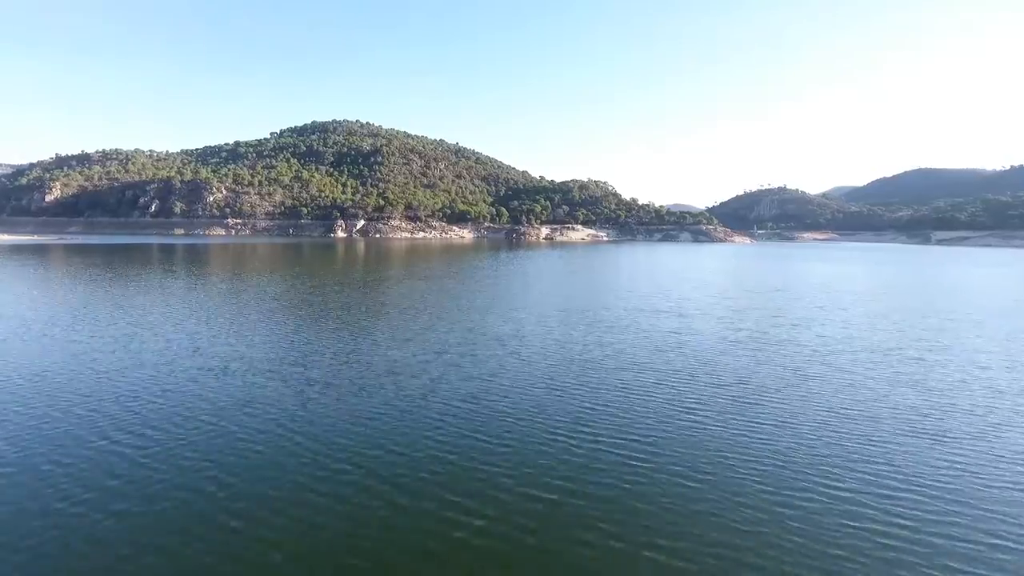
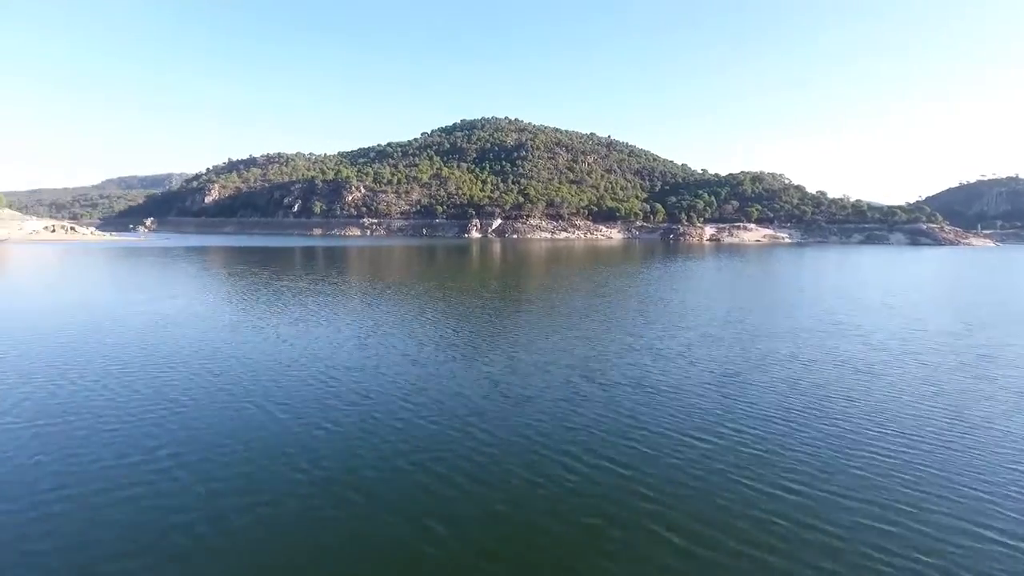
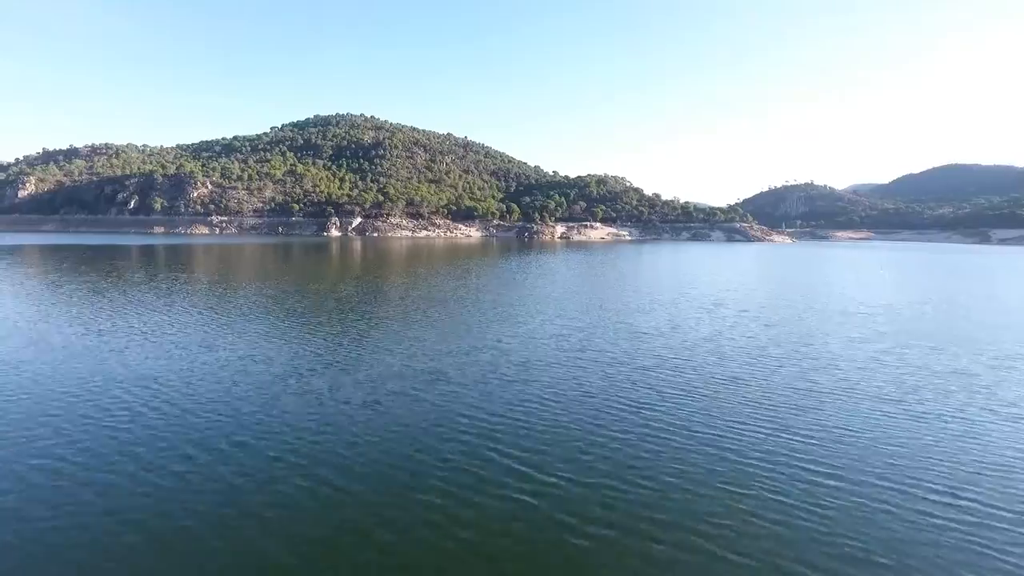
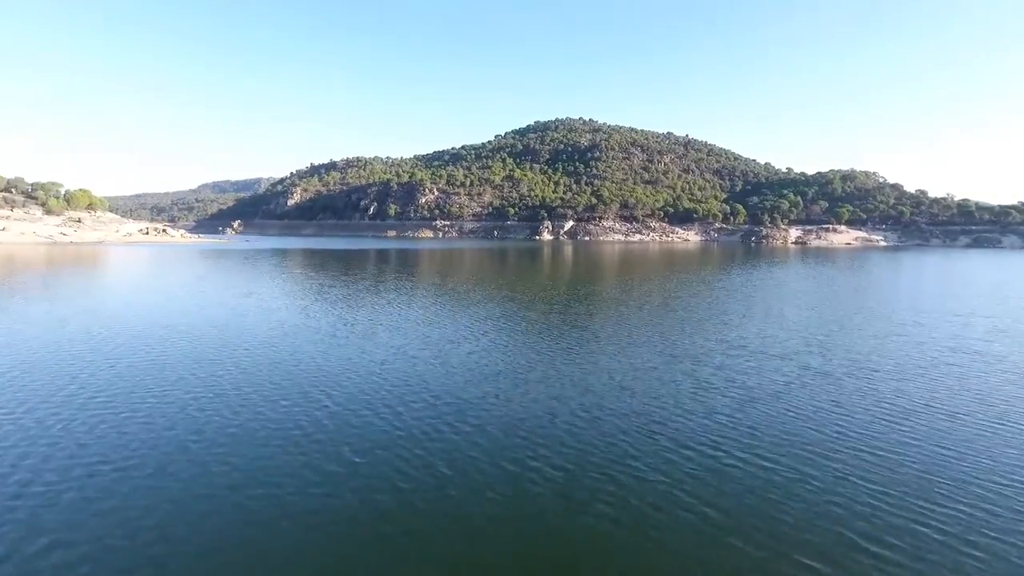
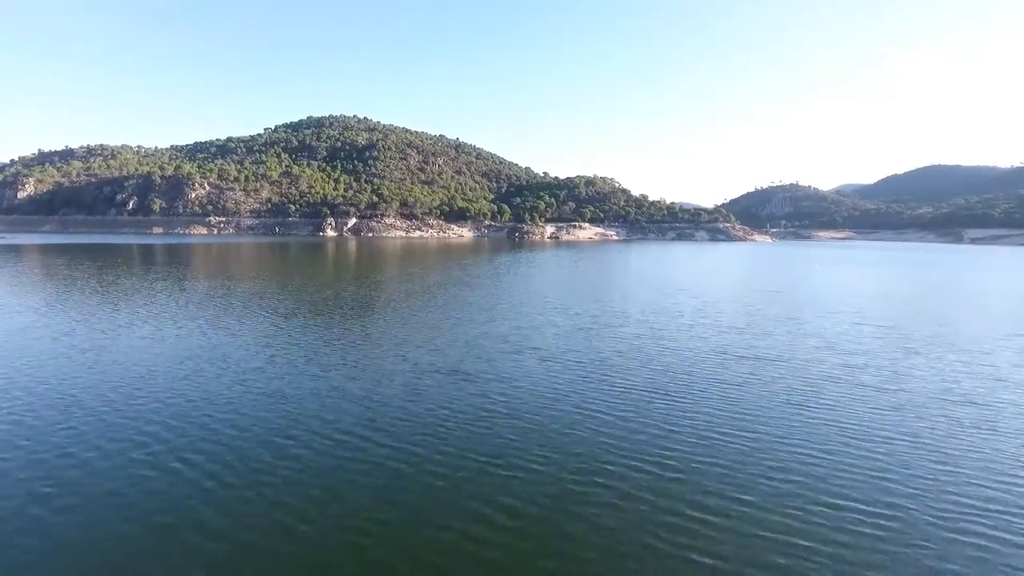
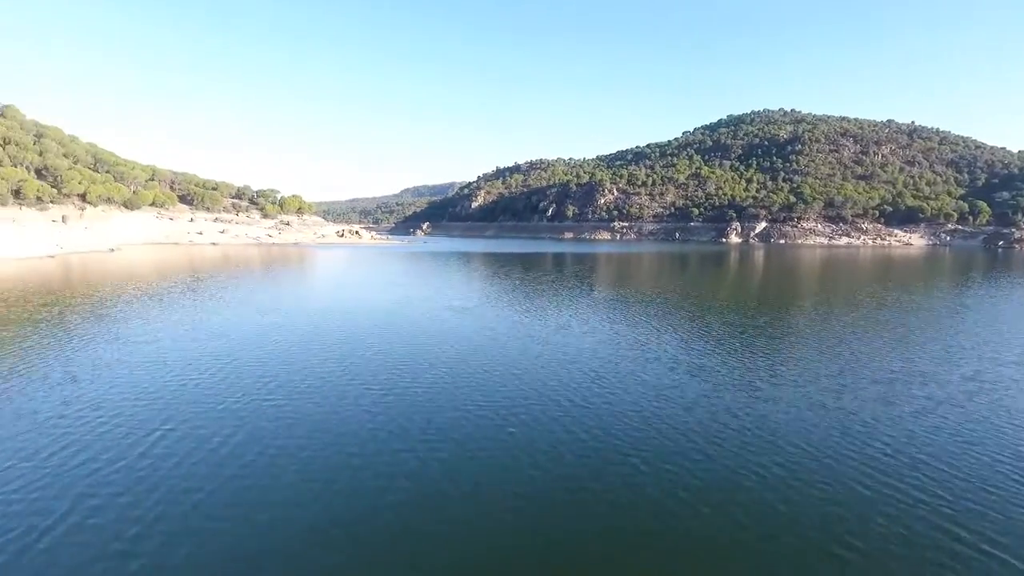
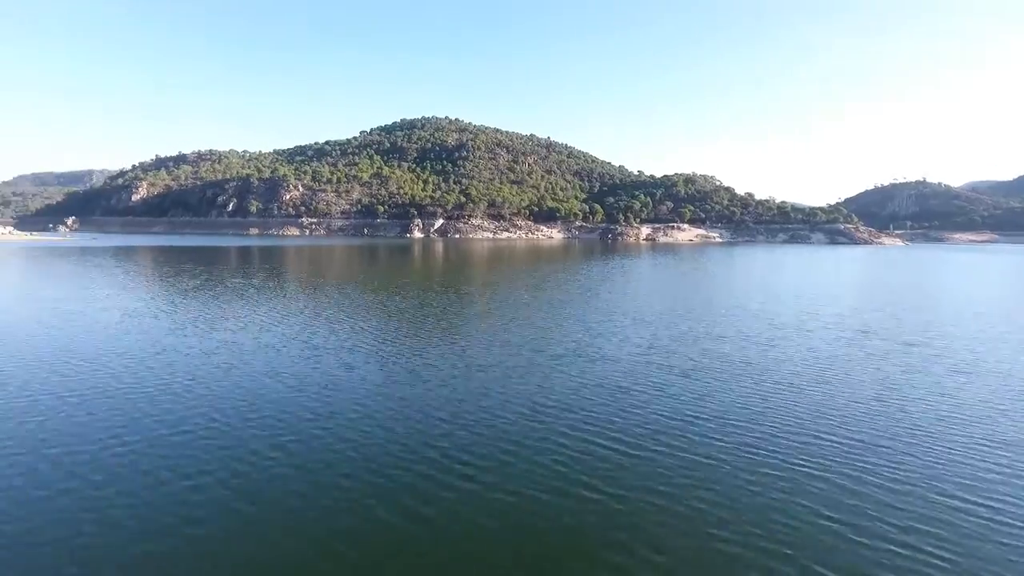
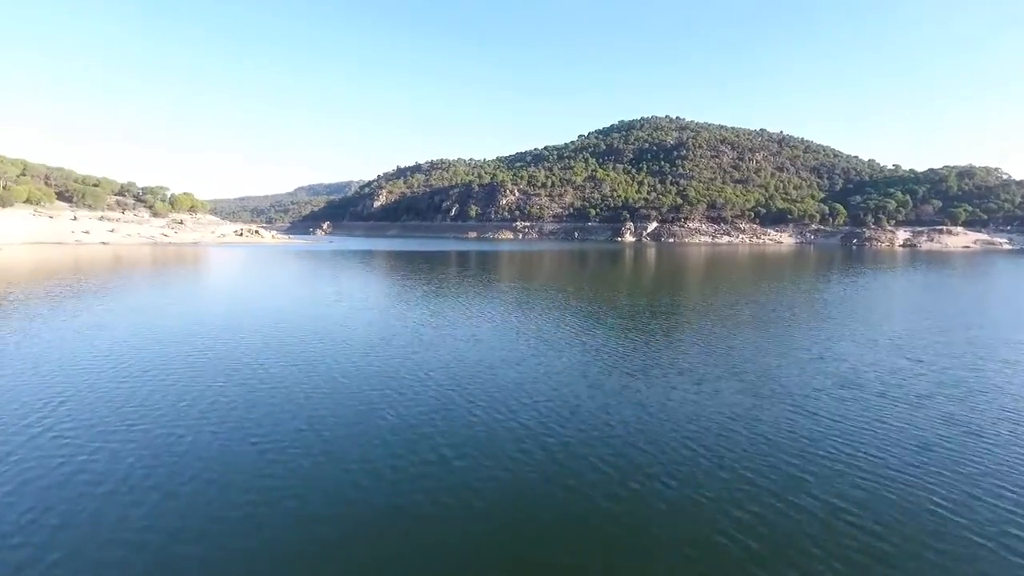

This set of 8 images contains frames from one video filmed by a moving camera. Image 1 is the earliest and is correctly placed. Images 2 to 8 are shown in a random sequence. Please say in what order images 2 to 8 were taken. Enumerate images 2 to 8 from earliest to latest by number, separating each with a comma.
5, 3, 7, 2, 4, 8, 6
